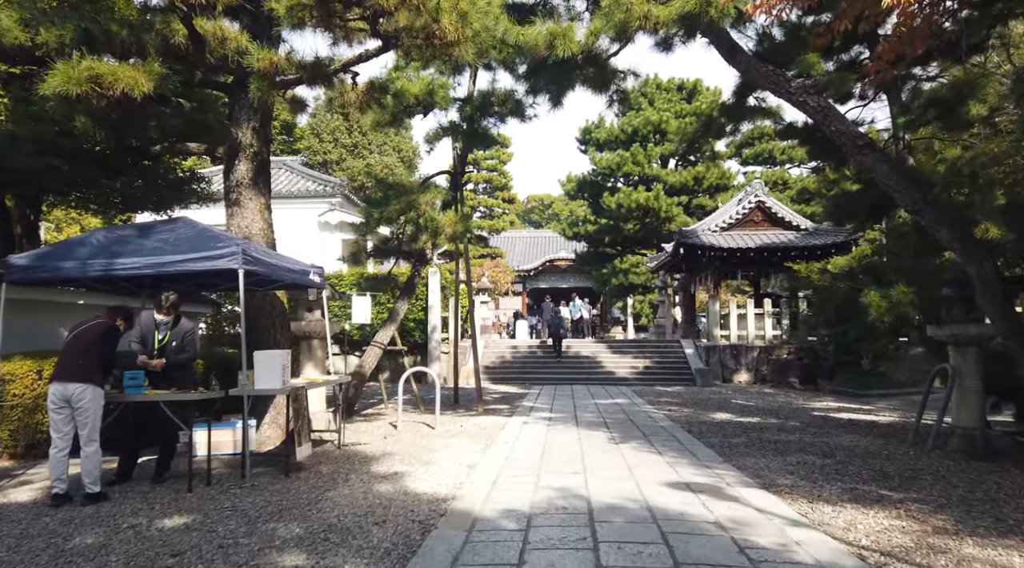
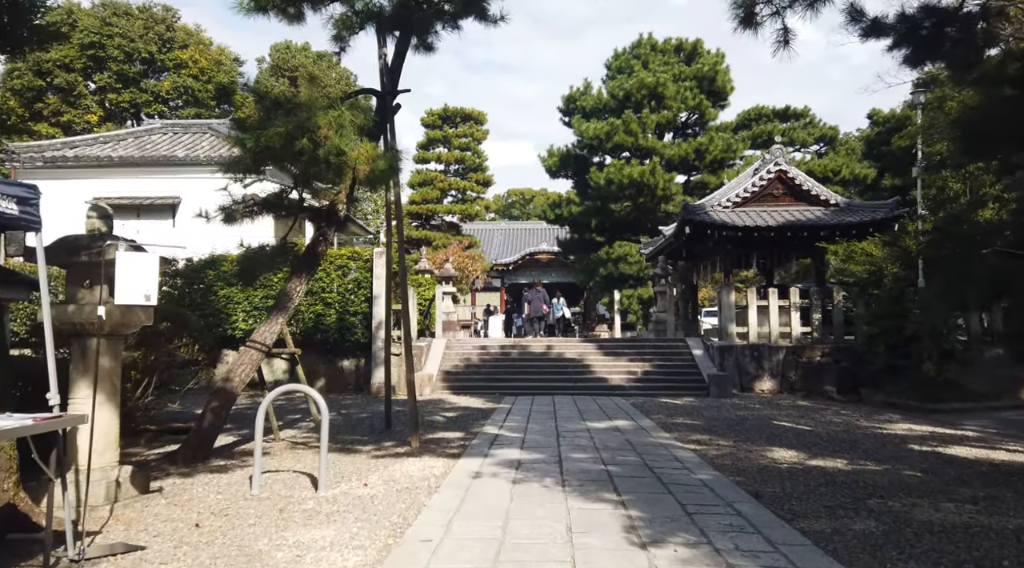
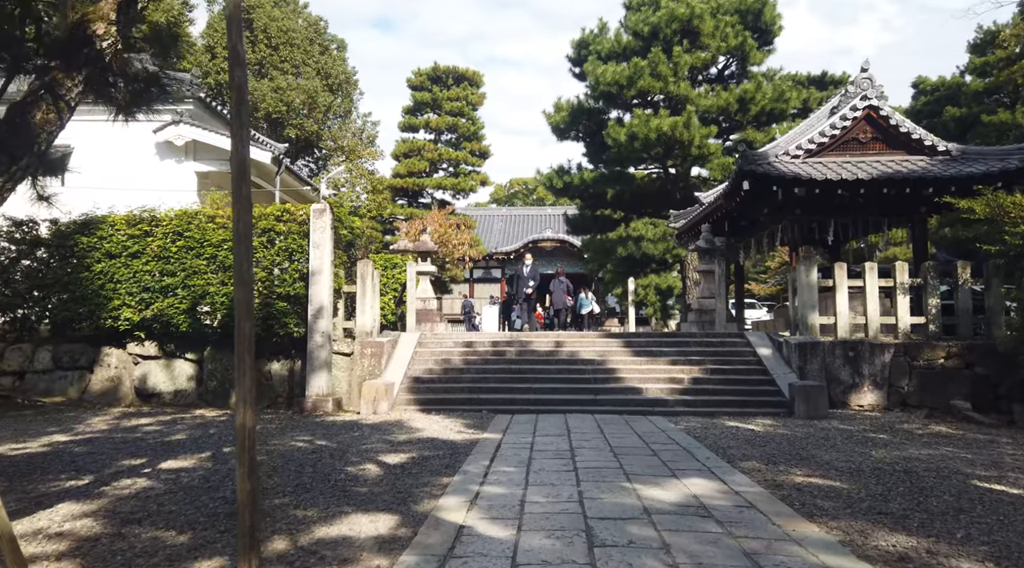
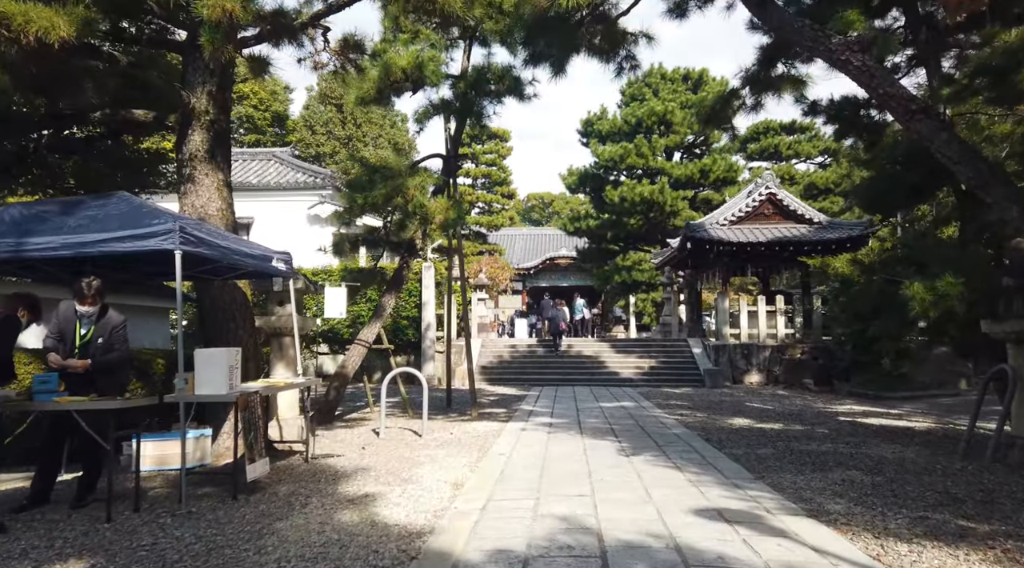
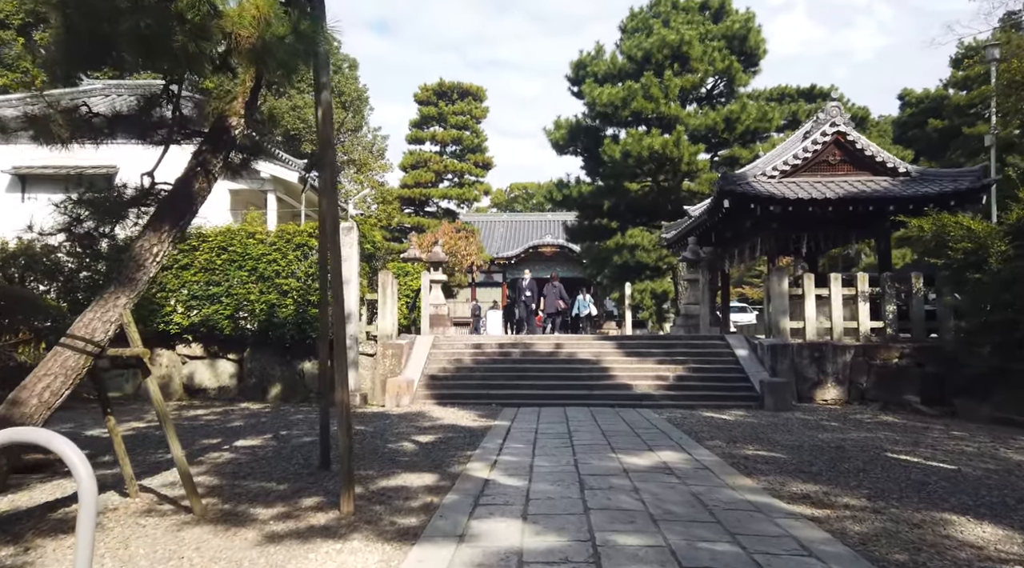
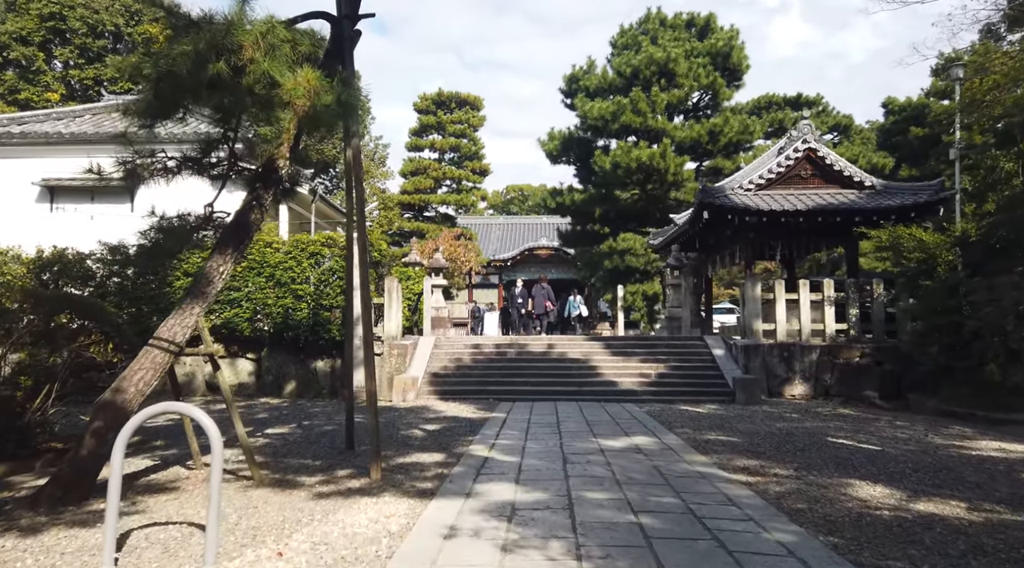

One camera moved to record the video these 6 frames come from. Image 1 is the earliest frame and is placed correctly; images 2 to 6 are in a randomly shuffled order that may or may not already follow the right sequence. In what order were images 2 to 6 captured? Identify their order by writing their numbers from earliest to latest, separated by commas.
4, 2, 6, 5, 3
